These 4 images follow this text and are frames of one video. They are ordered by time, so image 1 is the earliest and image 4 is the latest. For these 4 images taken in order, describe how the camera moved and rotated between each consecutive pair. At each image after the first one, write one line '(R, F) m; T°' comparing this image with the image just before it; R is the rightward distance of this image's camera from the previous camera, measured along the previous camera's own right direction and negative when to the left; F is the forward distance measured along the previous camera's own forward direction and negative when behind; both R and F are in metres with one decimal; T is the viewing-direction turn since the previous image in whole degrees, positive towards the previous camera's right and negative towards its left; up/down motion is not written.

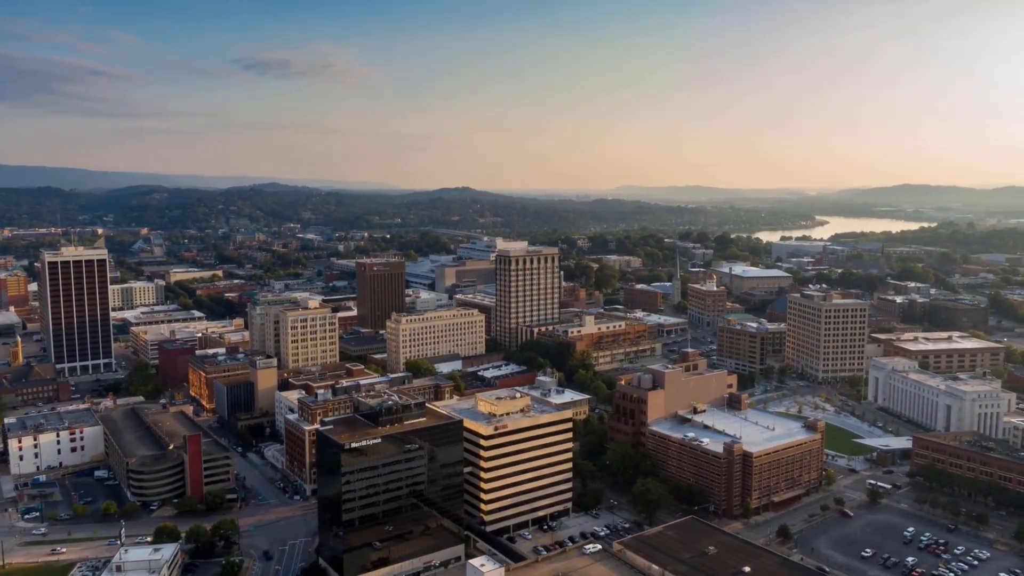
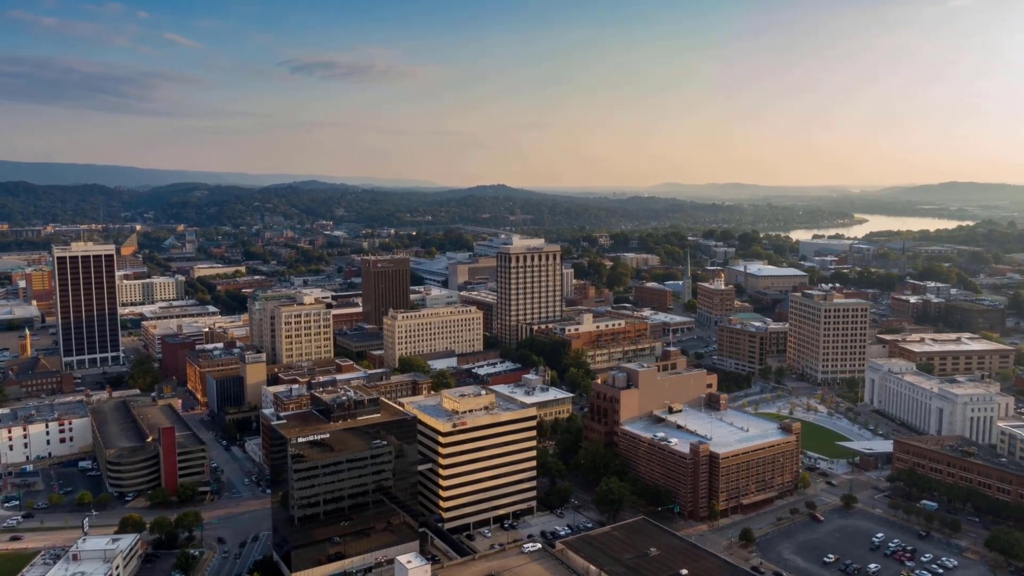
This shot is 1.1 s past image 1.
(+3.9, +0.2) m; -3°
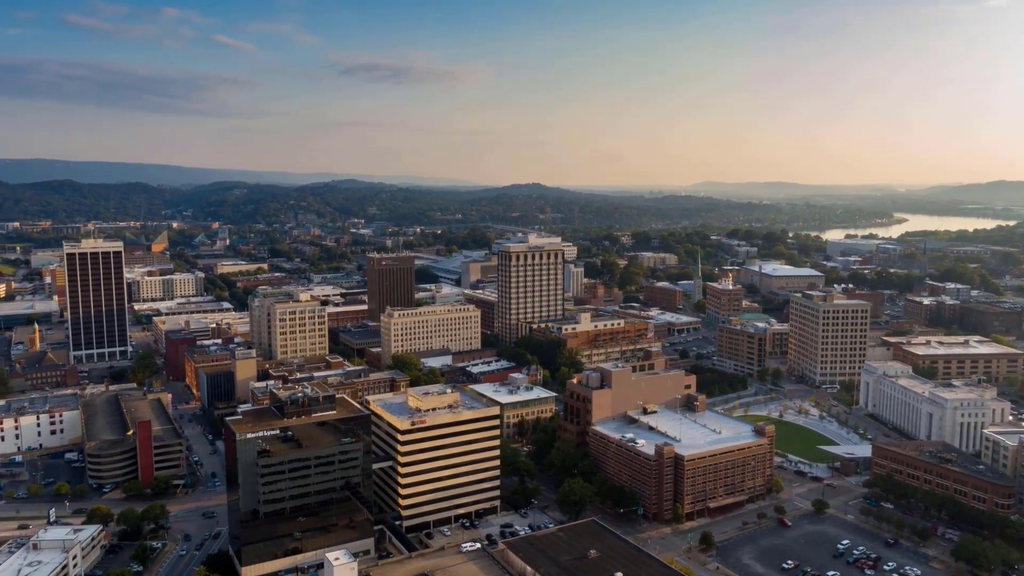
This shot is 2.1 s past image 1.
(+3.9, +0.2) m; -3°
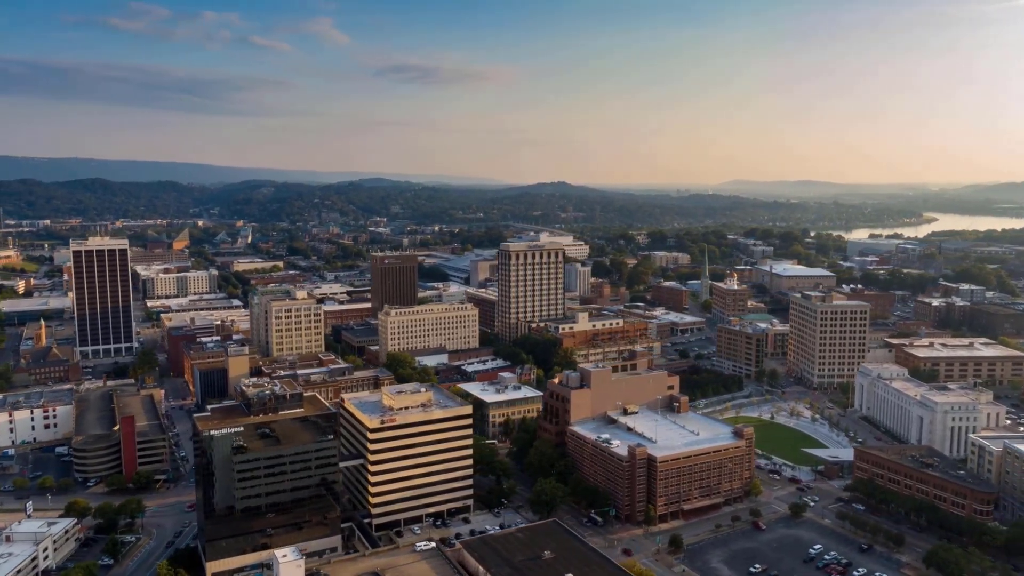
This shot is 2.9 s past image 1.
(+2.9, +0.2) m; -2°
